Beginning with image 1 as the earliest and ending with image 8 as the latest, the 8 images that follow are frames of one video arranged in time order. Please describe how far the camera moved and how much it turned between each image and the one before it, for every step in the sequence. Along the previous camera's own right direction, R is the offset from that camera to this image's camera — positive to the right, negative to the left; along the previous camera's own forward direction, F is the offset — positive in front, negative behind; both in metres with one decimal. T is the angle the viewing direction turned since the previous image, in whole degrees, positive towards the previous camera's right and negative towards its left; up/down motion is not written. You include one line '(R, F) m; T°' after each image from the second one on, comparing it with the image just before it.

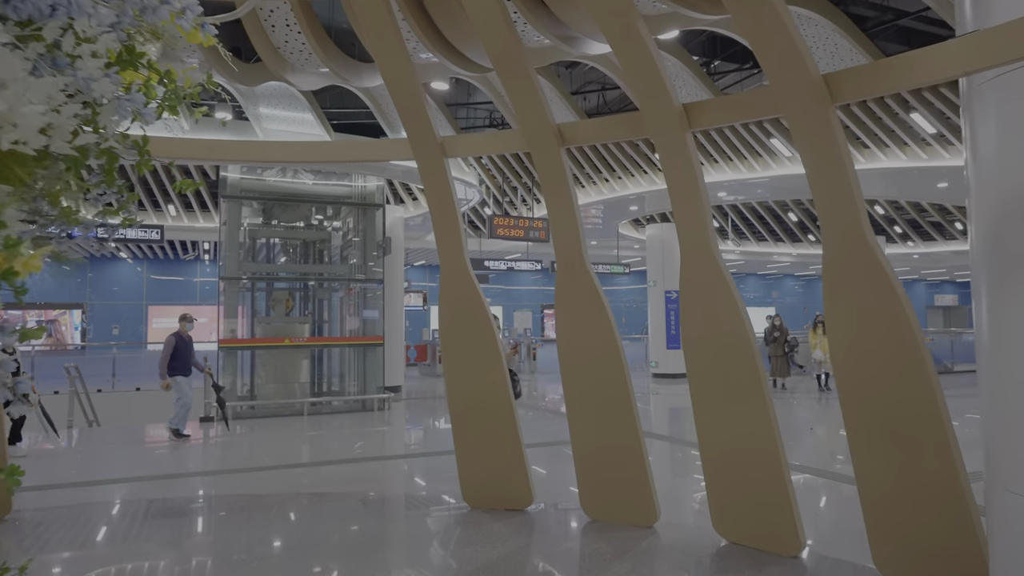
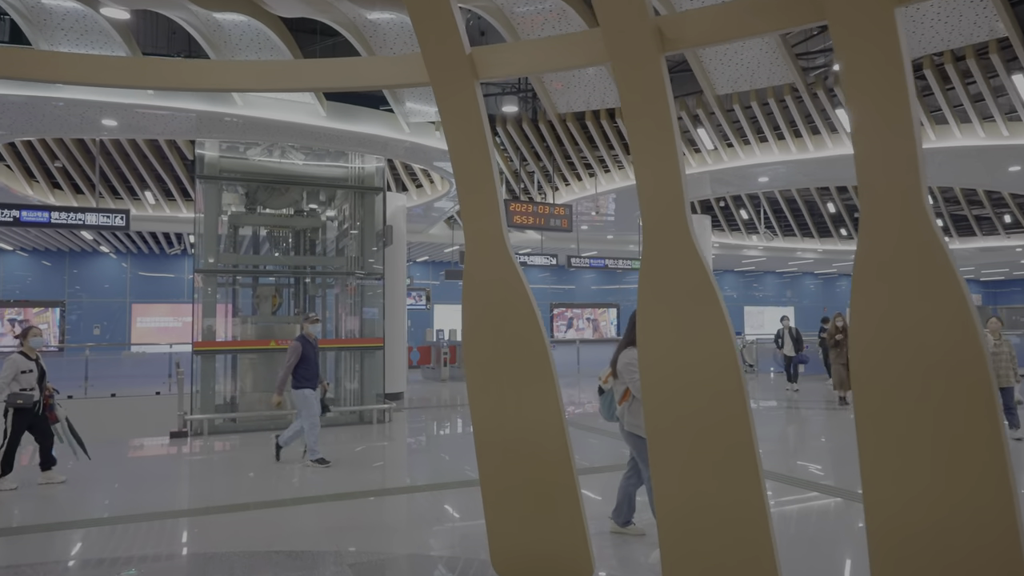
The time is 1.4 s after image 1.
(-0.5, +1.3) m; 0°
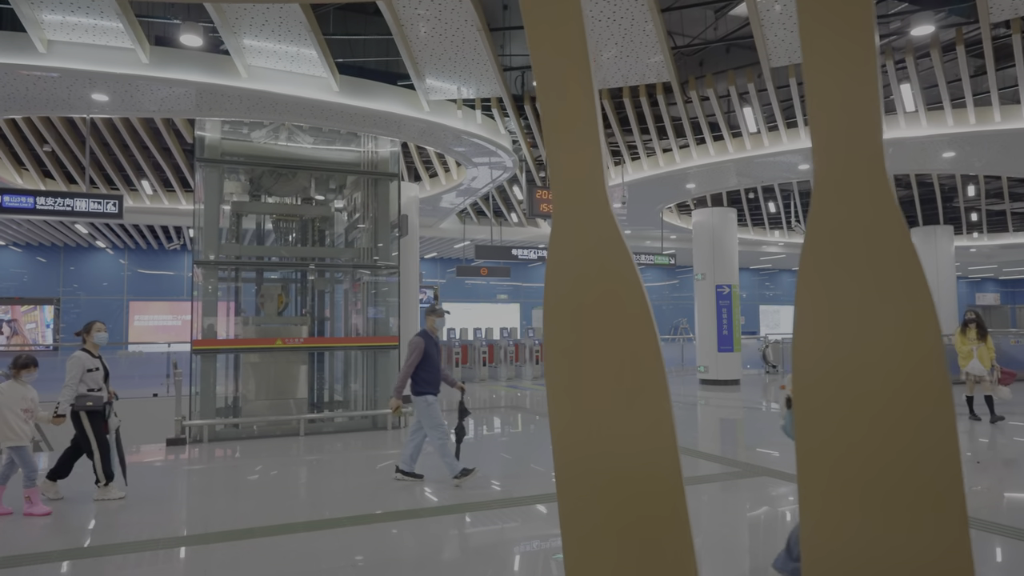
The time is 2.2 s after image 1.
(-0.7, +0.7) m; 0°
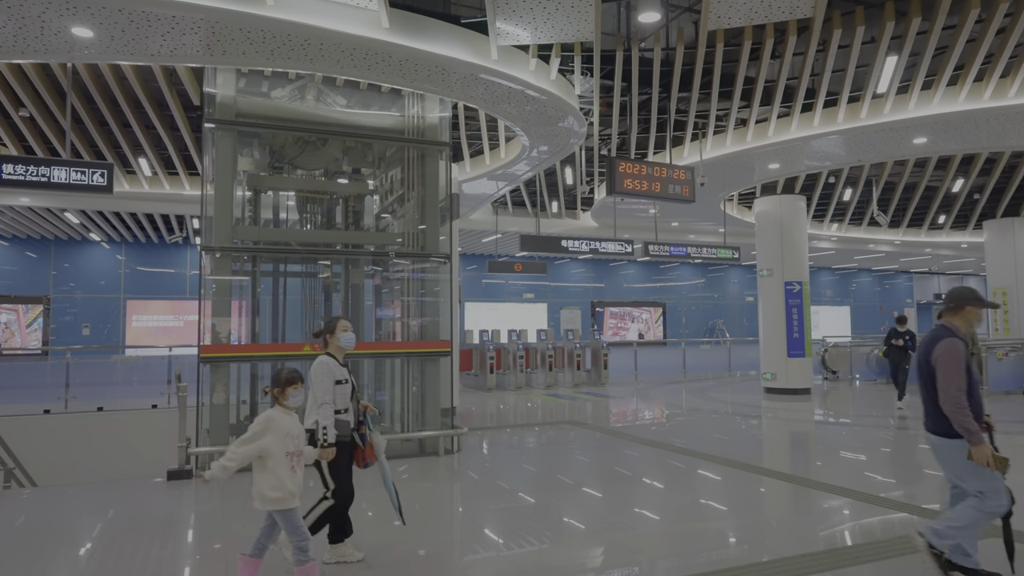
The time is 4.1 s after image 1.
(-1.8, +1.5) m; 0°
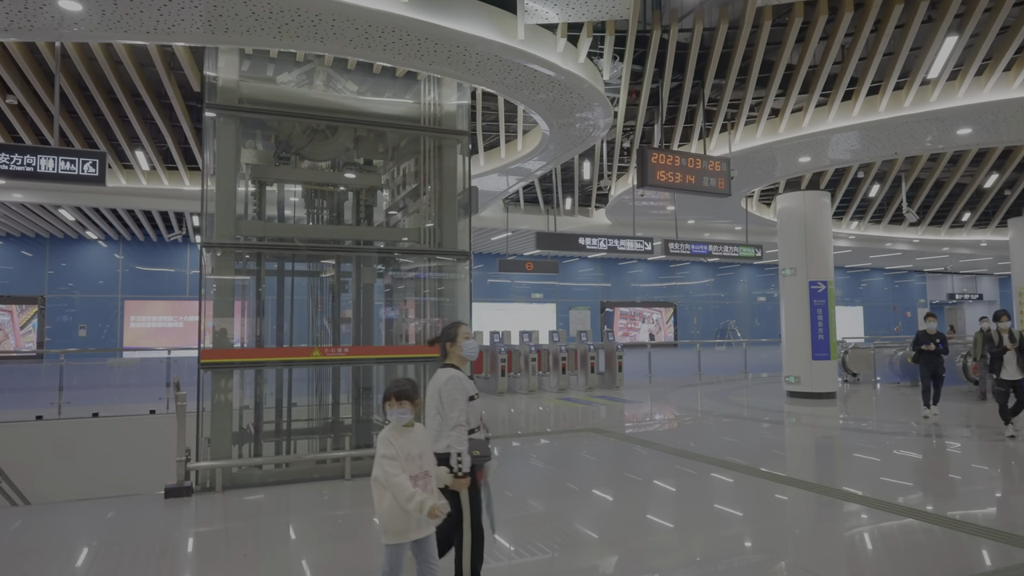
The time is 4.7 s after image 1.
(-0.5, +0.5) m; 0°
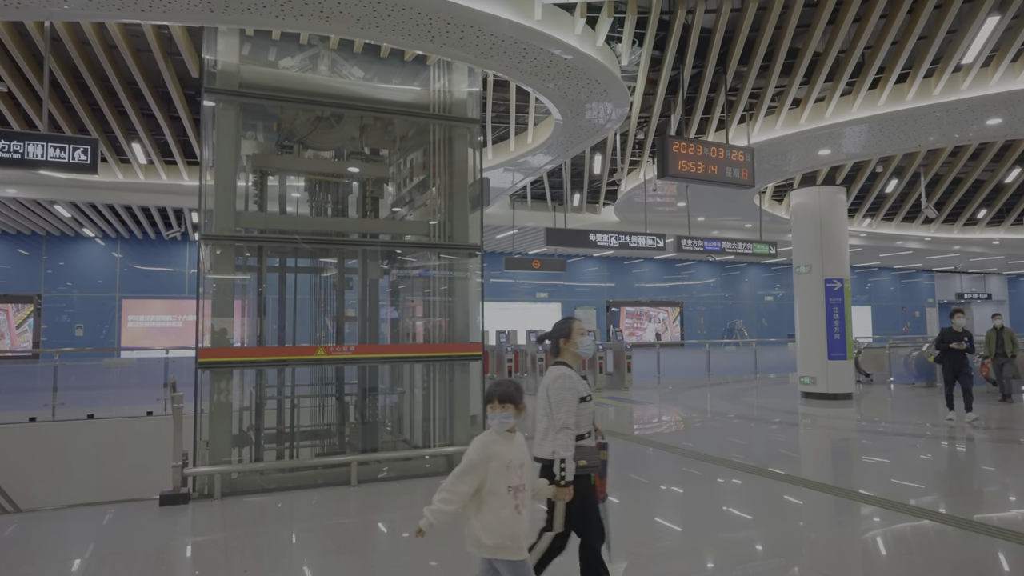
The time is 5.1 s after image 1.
(-0.3, +0.3) m; 0°
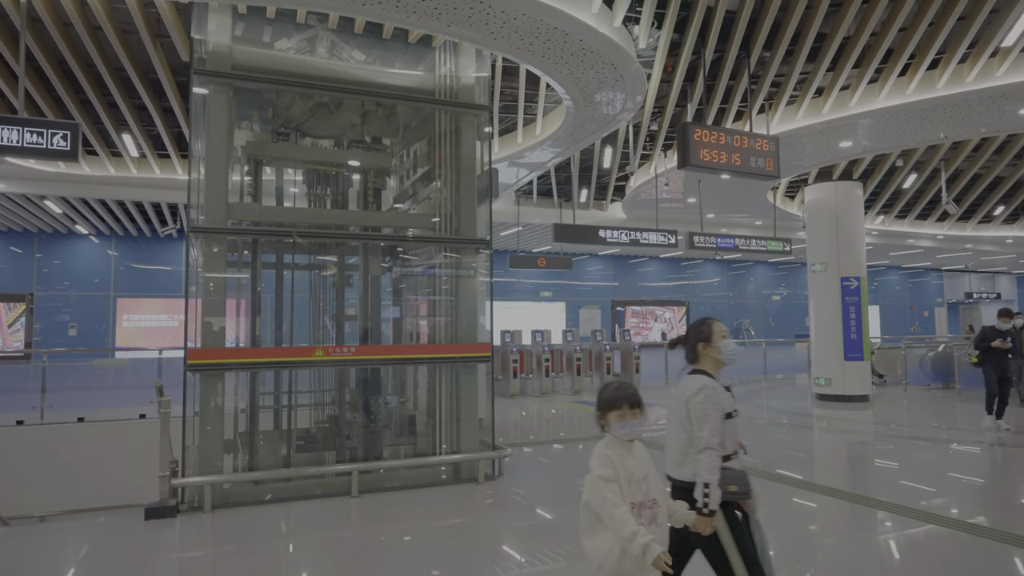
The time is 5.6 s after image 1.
(-0.2, +0.4) m; 0°
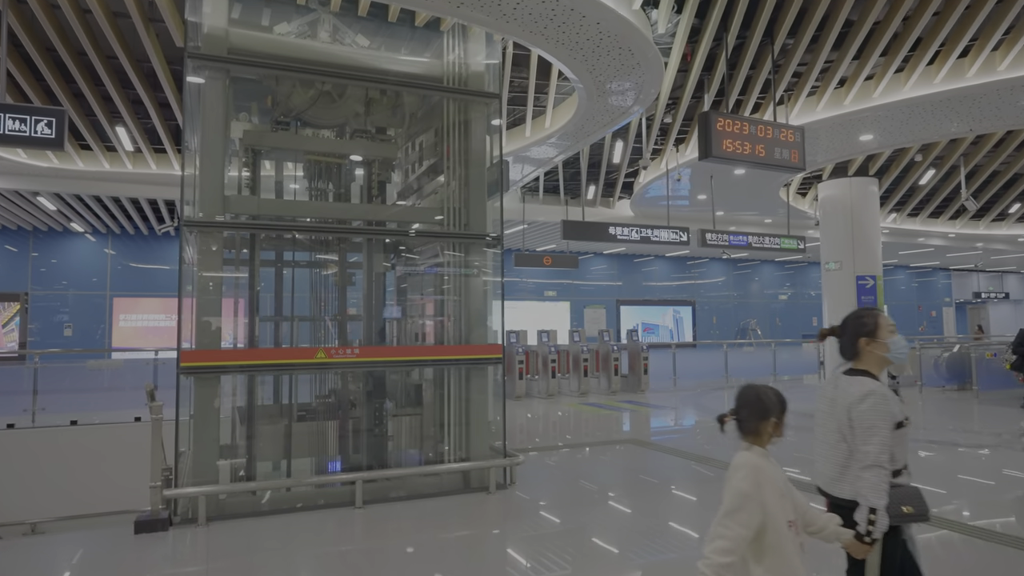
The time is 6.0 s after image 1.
(-0.2, +0.3) m; 0°
